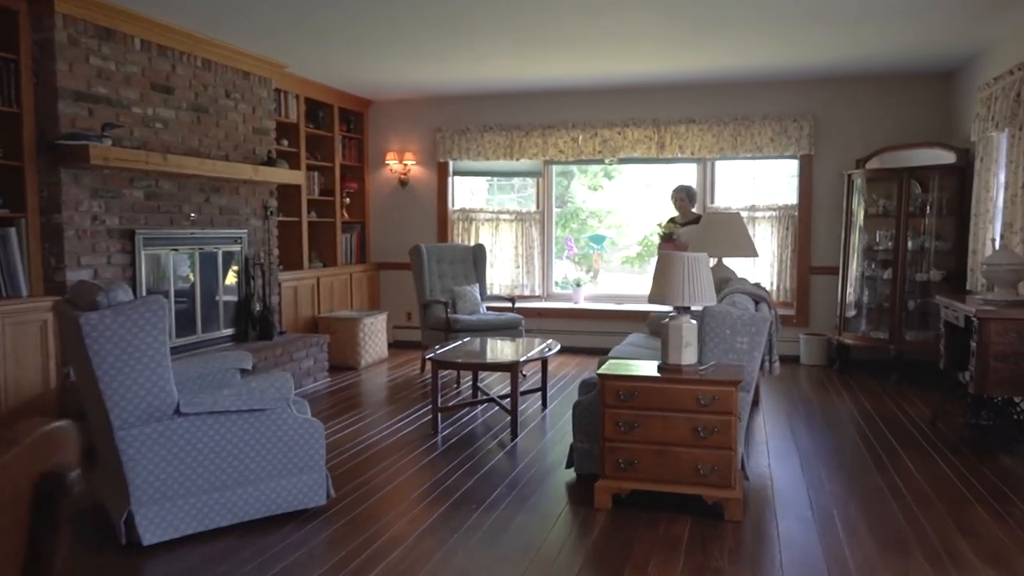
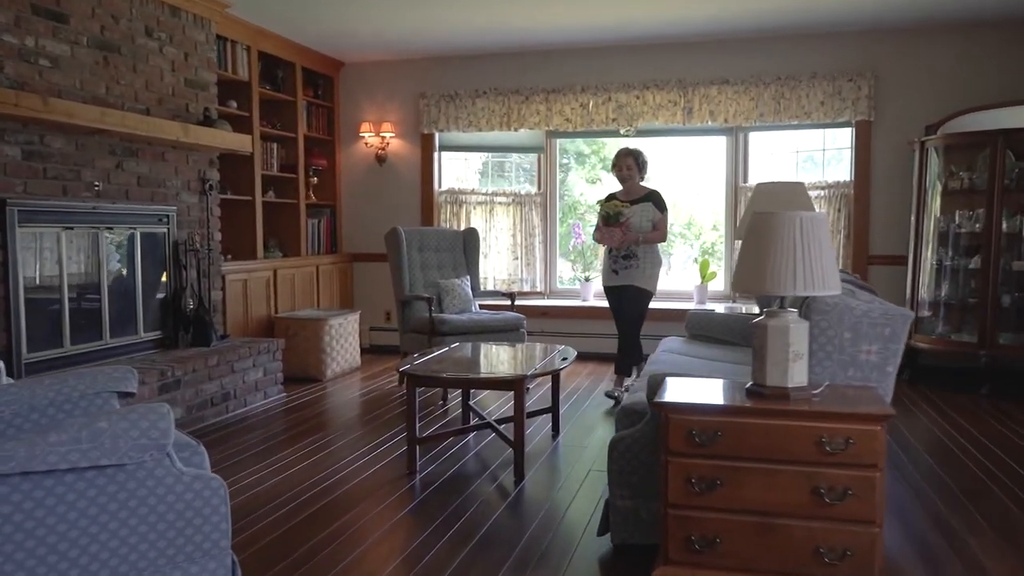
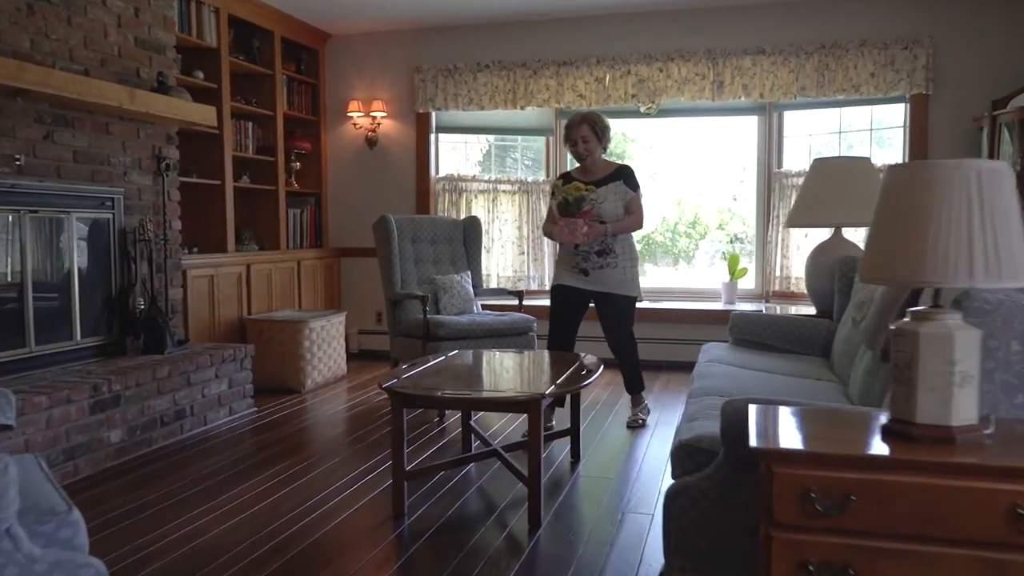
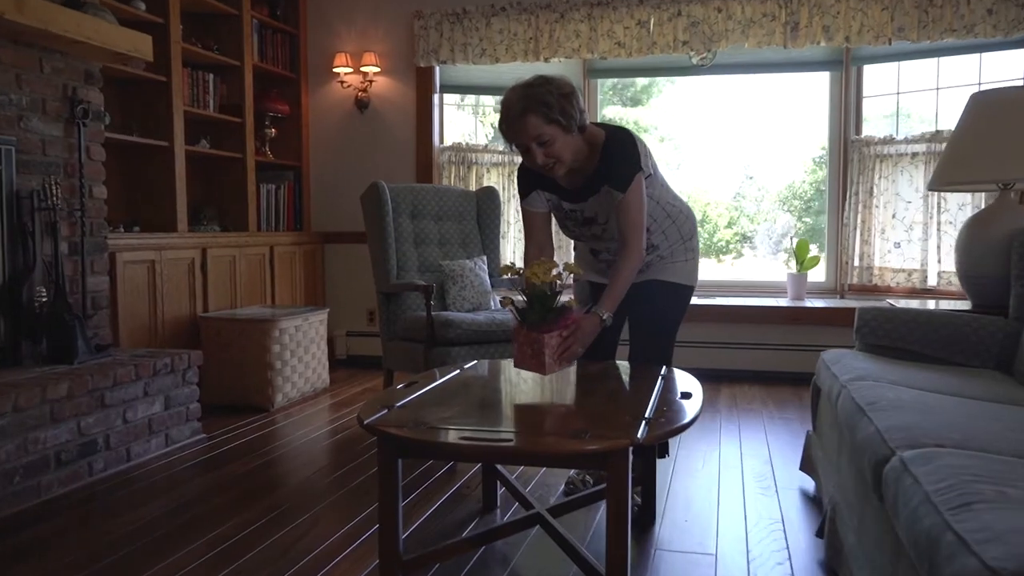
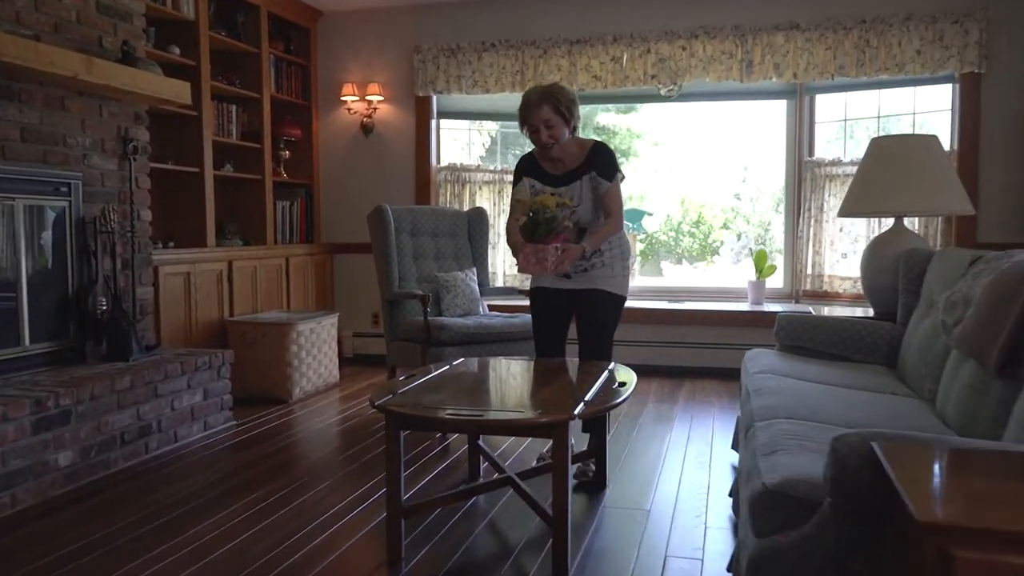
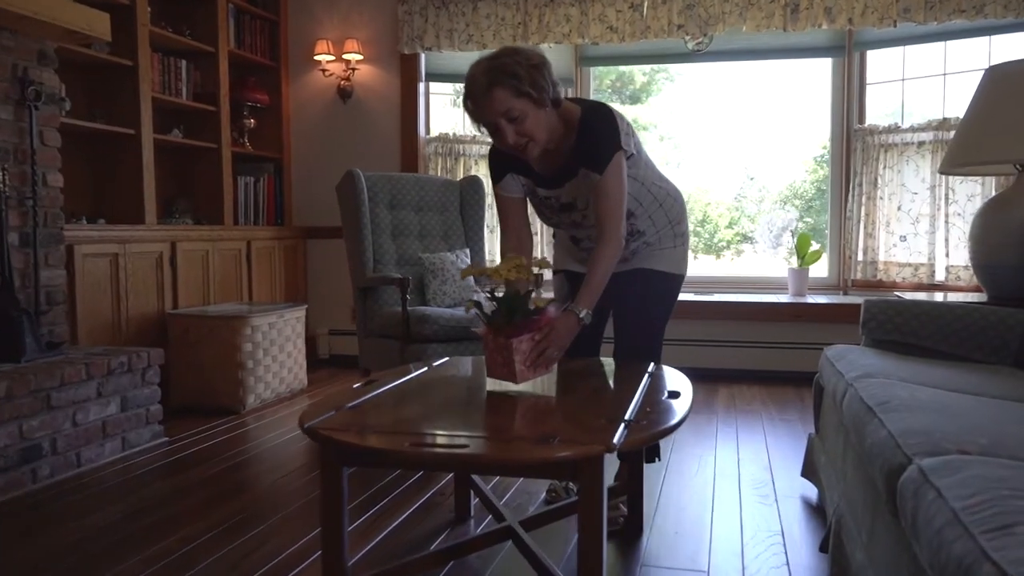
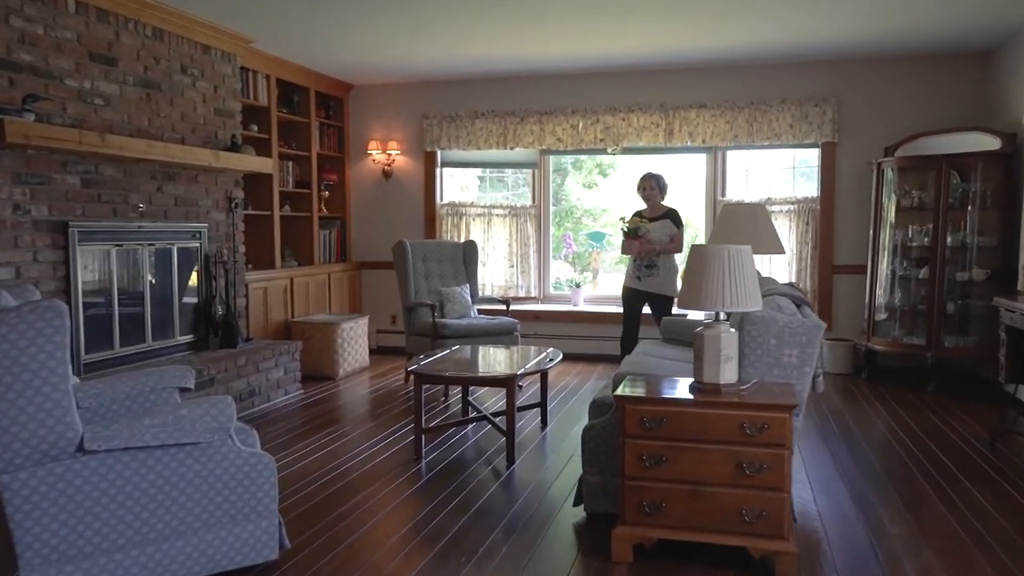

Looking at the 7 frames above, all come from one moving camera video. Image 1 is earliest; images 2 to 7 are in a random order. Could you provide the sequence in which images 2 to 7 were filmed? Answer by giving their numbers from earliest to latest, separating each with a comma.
7, 2, 3, 5, 4, 6
